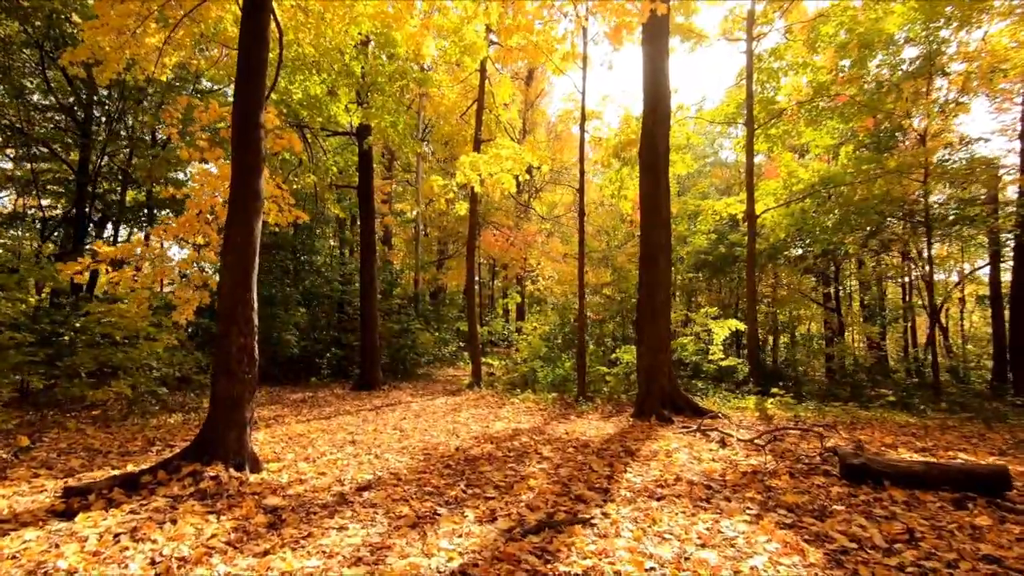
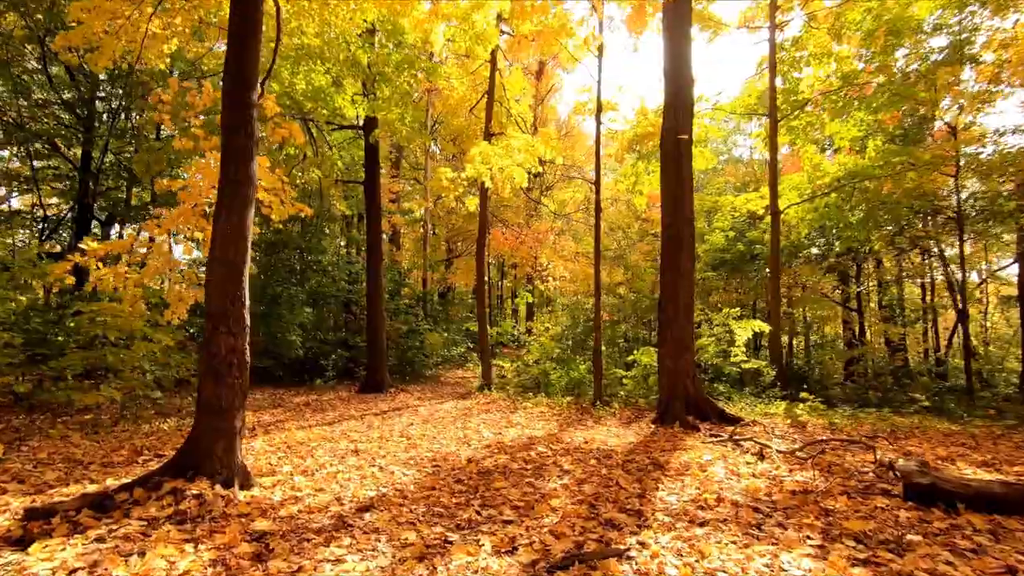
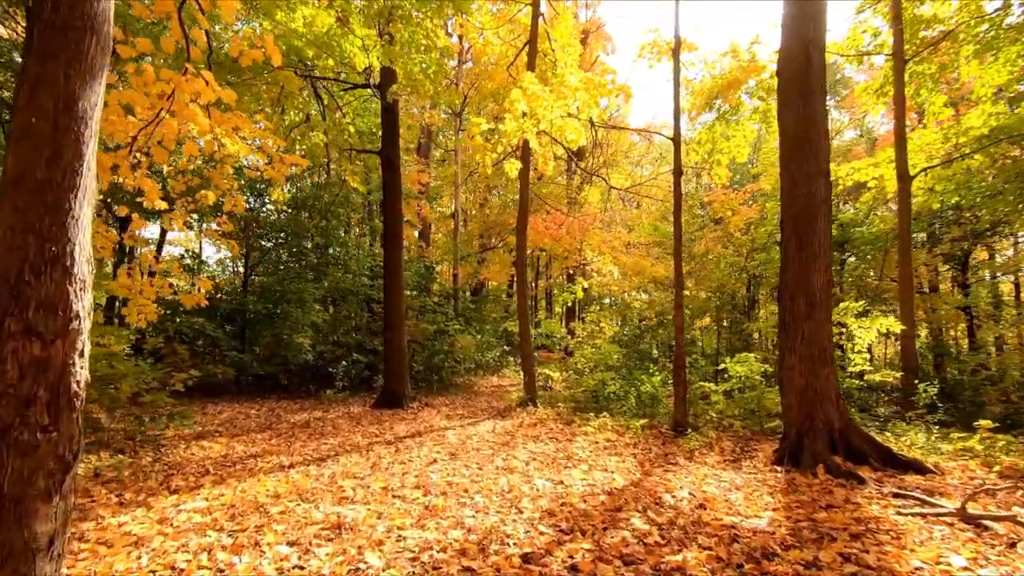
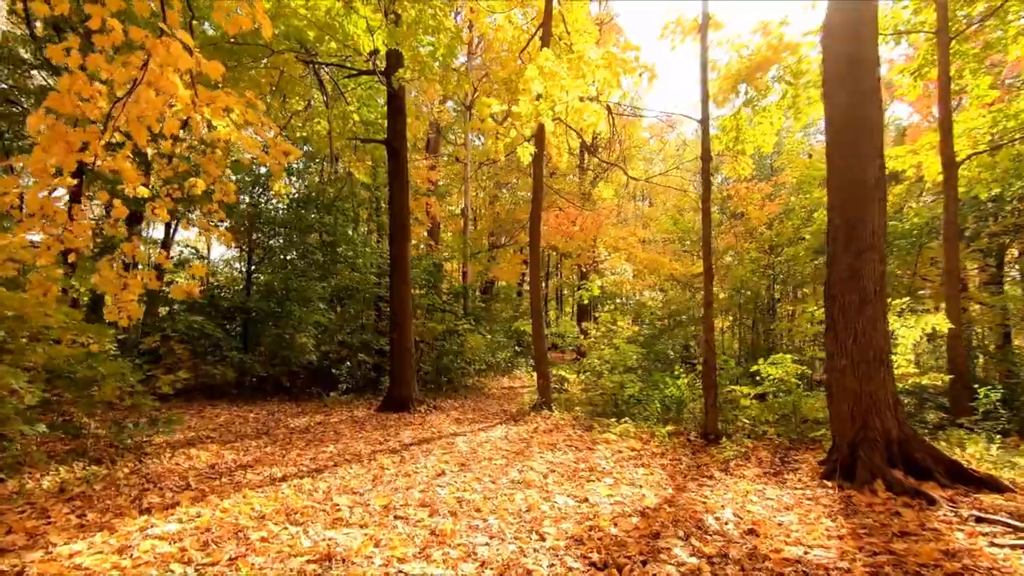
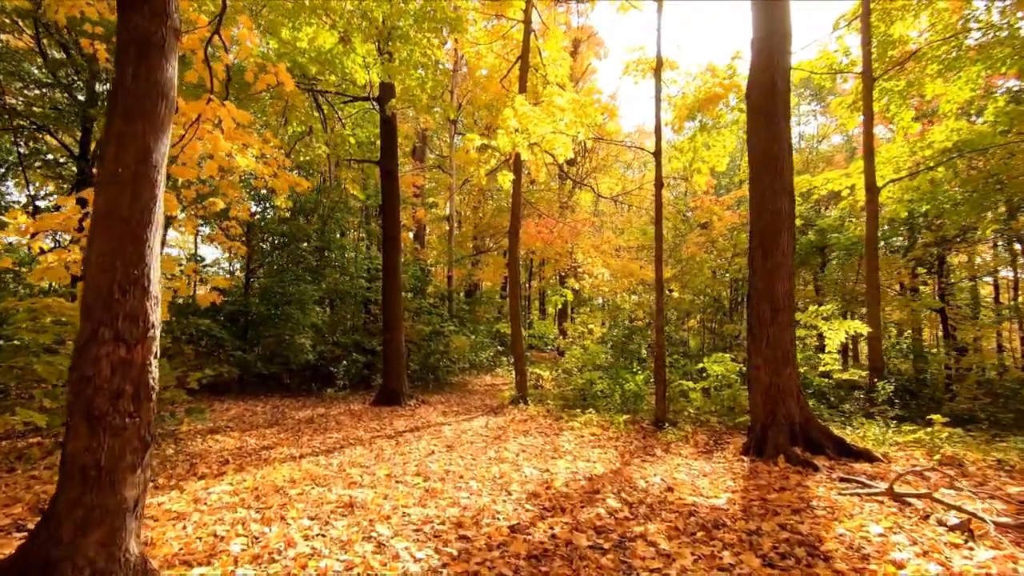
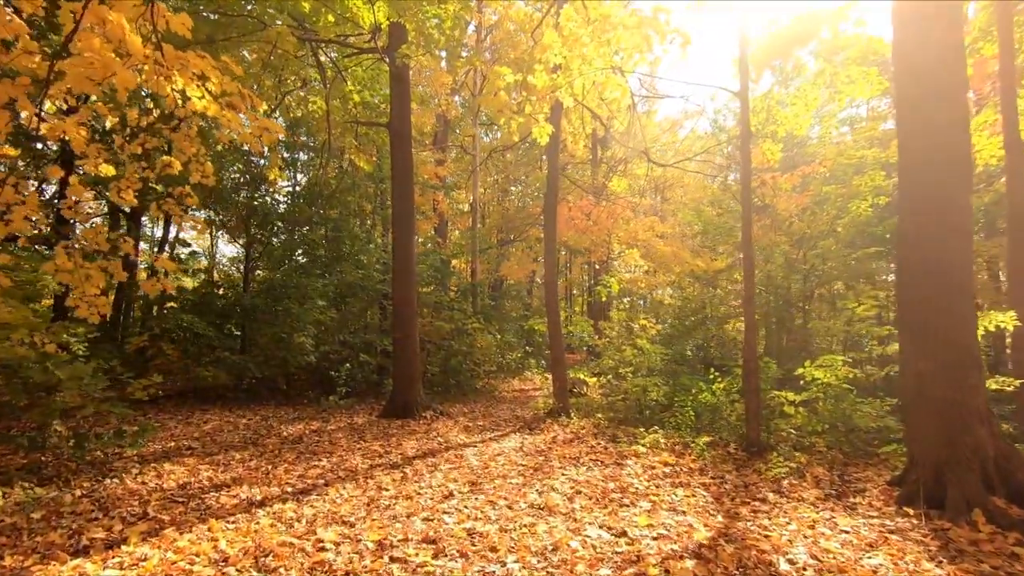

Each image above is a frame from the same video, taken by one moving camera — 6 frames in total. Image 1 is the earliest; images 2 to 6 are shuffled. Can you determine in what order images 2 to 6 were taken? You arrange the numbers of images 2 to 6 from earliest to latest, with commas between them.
2, 5, 3, 4, 6
